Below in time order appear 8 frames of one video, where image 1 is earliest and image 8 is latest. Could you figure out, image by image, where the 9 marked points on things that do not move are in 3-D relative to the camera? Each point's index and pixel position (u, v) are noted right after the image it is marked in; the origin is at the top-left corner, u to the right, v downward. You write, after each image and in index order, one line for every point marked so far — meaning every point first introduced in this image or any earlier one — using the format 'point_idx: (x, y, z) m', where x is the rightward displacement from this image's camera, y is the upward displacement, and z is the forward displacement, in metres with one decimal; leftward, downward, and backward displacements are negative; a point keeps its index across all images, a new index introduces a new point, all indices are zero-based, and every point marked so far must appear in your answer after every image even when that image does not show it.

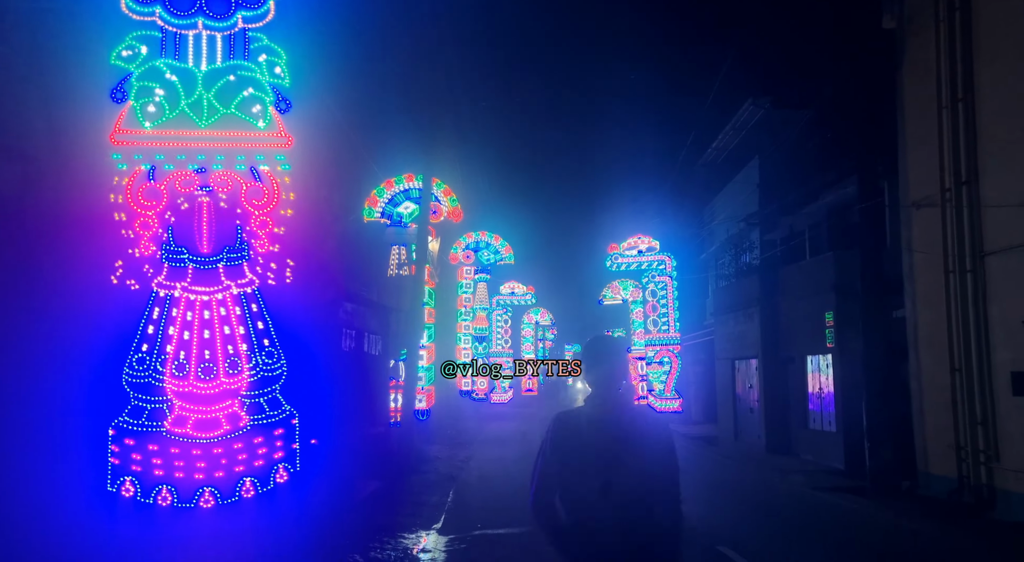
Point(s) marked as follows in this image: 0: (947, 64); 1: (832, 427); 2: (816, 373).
0: (+7.4, +3.7, +11.8) m
1: (+7.9, -3.6, +17.2) m
2: (+8.0, -2.4, +18.1) m
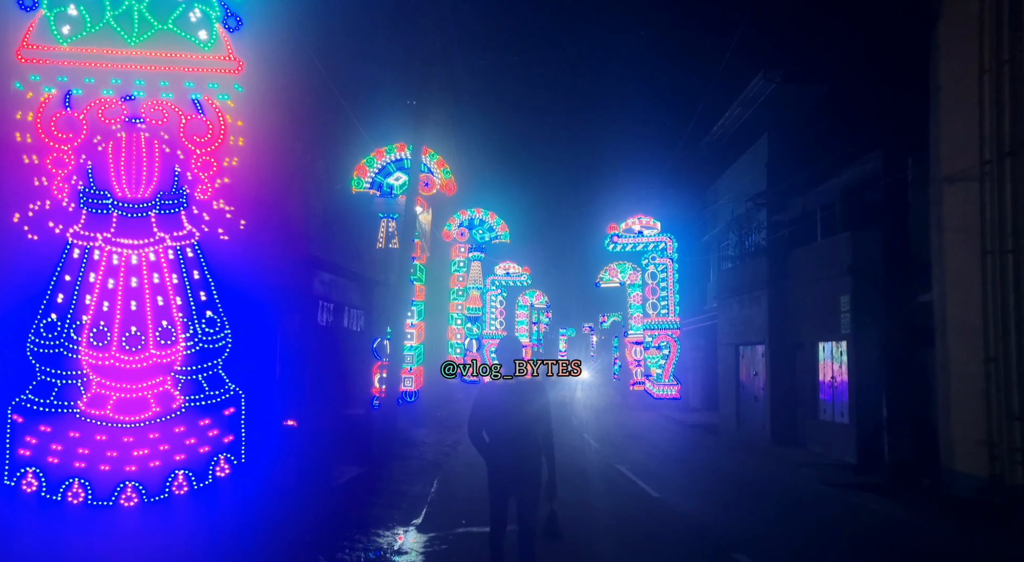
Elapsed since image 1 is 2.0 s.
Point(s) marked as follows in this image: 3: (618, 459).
0: (+7.4, +4.0, +10.7) m
1: (+7.7, -3.2, +16.2) m
2: (+7.8, -2.0, +17.1) m
3: (+2.8, -4.4, +17.4) m
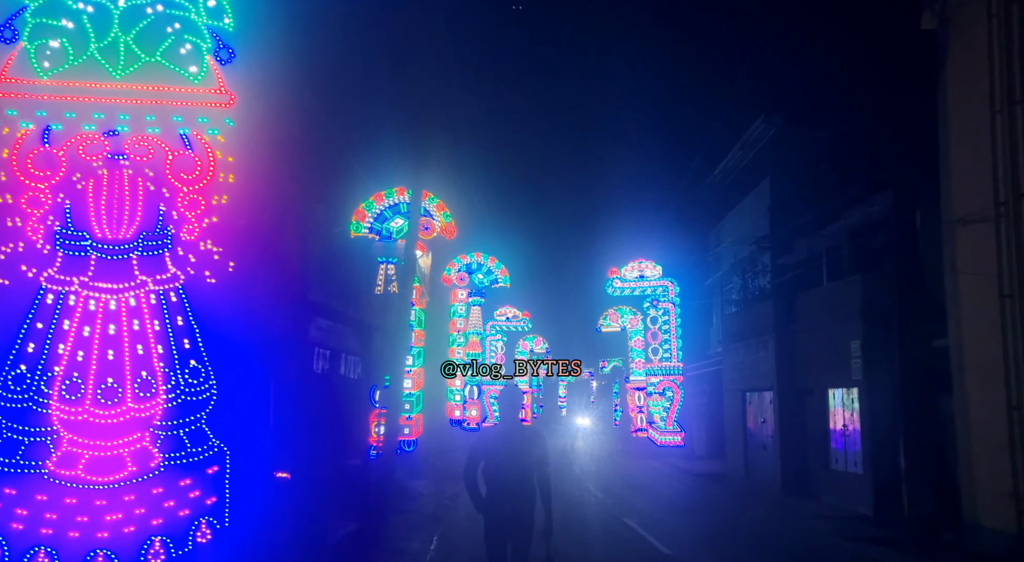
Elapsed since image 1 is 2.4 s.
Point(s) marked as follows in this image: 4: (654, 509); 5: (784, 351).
0: (+7.5, +3.3, +10.6) m
1: (+7.8, -4.2, +15.6) m
2: (+7.8, -3.0, +16.6) m
3: (+2.9, -5.5, +16.7) m
4: (+3.5, -5.7, +17.3) m
5: (+7.5, -1.9, +19.0) m
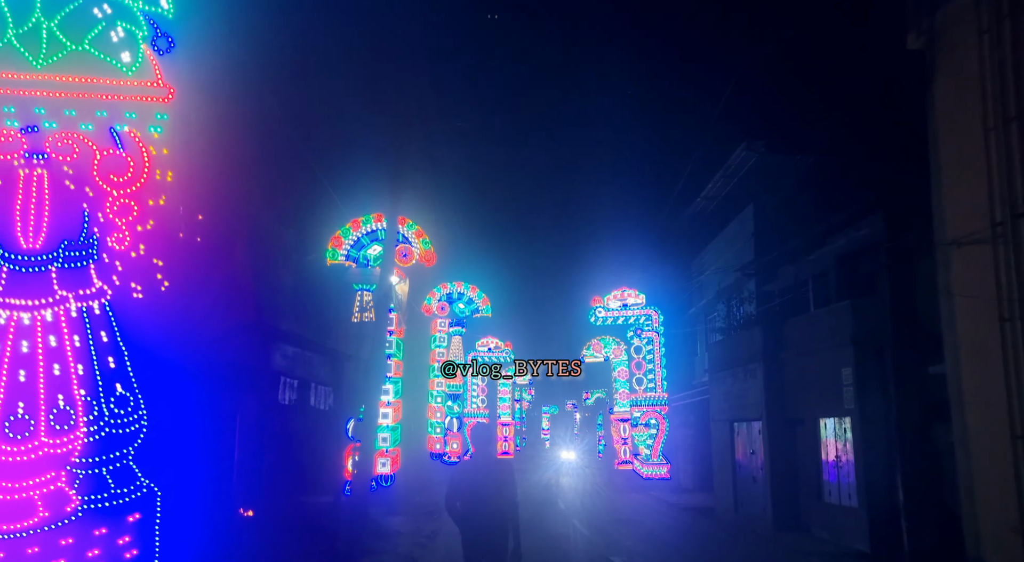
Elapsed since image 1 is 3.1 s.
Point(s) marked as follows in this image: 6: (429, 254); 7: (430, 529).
0: (+7.2, +3.0, +10.3) m
1: (+7.3, -4.8, +15.0) m
2: (+7.4, -3.6, +16.0) m
3: (+2.4, -6.1, +16.0) m
4: (+3.1, -6.3, +16.5) m
5: (+7.0, -2.6, +18.5) m
6: (-2.4, +0.8, +19.8) m
7: (-2.1, -6.3, +17.6) m
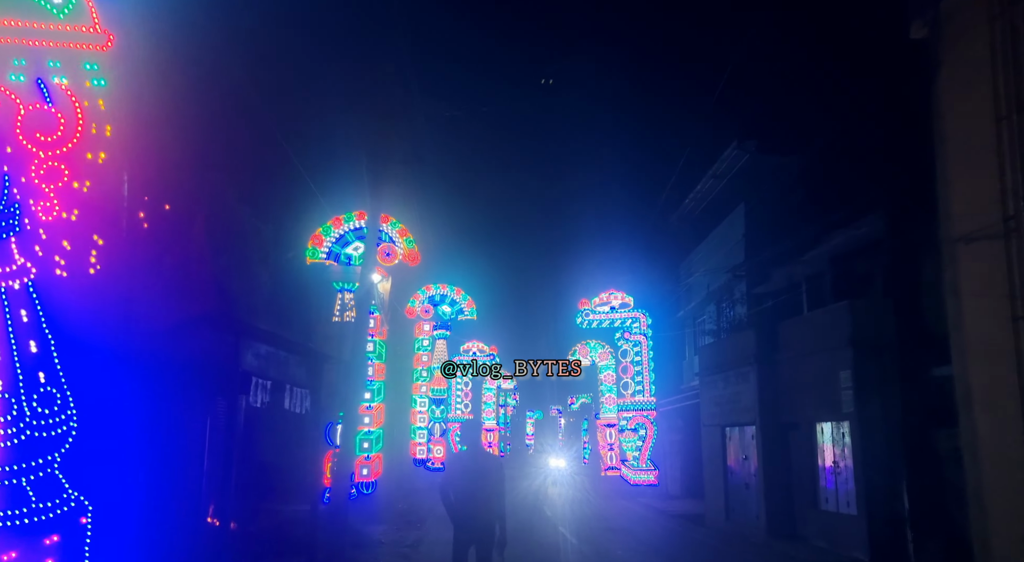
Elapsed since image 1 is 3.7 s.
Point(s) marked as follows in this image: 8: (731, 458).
0: (+7.0, +3.0, +9.9) m
1: (+7.1, -4.8, +14.5) m
2: (+7.1, -3.7, +15.6) m
3: (+2.1, -6.1, +15.4) m
4: (+2.8, -6.3, +15.9) m
5: (+6.6, -2.7, +18.1) m
6: (-2.7, +0.8, +19.1) m
7: (-2.4, -6.2, +16.9) m
8: (+6.2, -5.0, +19.6) m
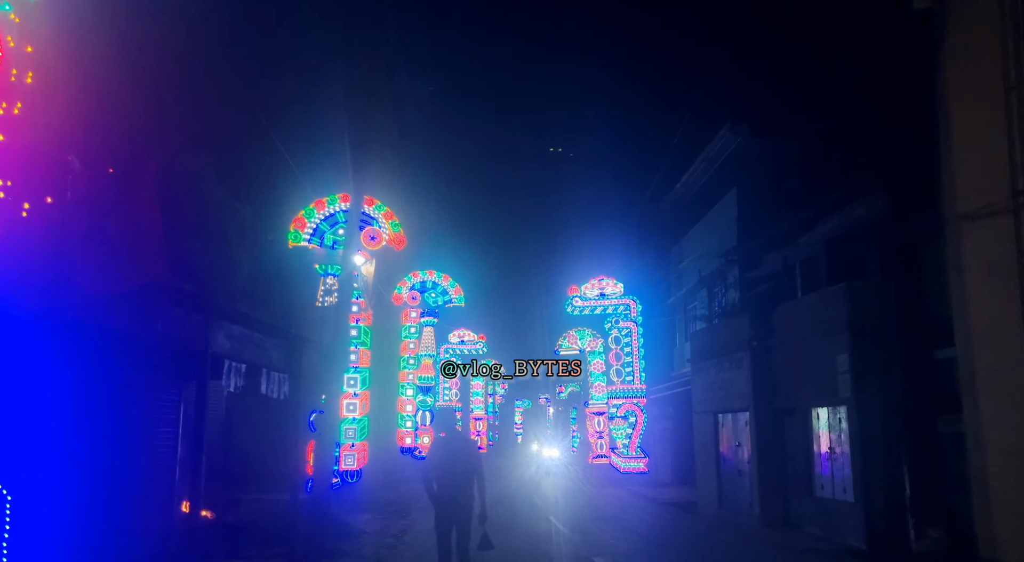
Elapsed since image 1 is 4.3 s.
0: (+6.9, +3.3, +9.4) m
1: (+6.8, -4.4, +14.2) m
2: (+6.8, -3.3, +15.2) m
3: (+1.9, -5.7, +15.0) m
4: (+2.5, -5.9, +15.5) m
5: (+6.3, -2.2, +17.7) m
6: (-3.0, +1.2, +18.6) m
7: (-2.7, -5.8, +16.4) m
8: (+5.9, -4.5, +19.3) m
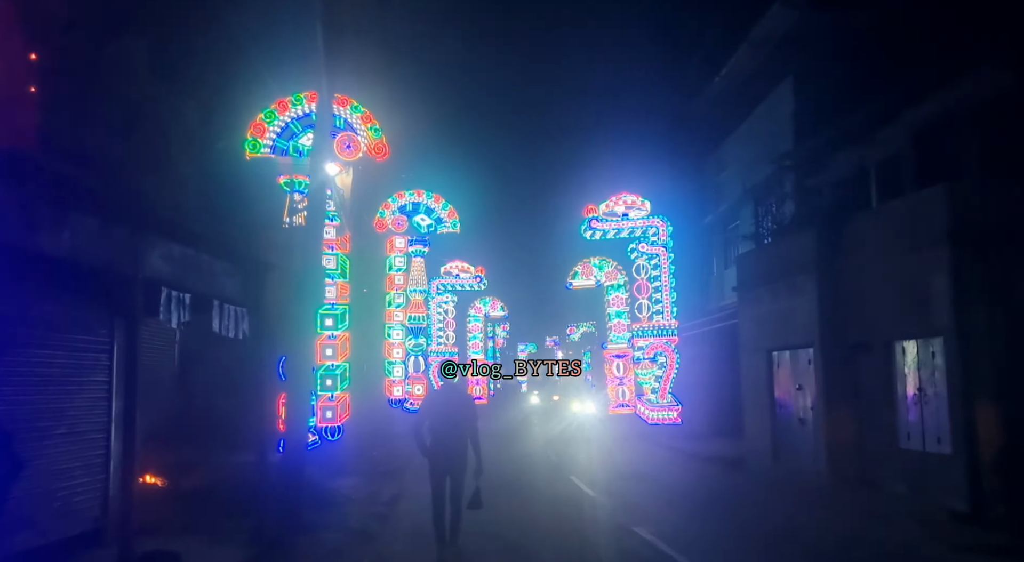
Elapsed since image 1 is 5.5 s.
0: (+6.9, +4.6, +5.8) m
1: (+7.1, -2.7, +11.2) m
2: (+7.1, -1.5, +12.1) m
3: (+2.2, -4.1, +12.1) m
4: (+2.8, -4.2, +12.6) m
5: (+6.6, -0.3, +14.5) m
6: (-2.8, +3.0, +15.2) m
7: (-2.4, -4.1, +13.6) m
8: (+6.2, -2.5, +16.2) m
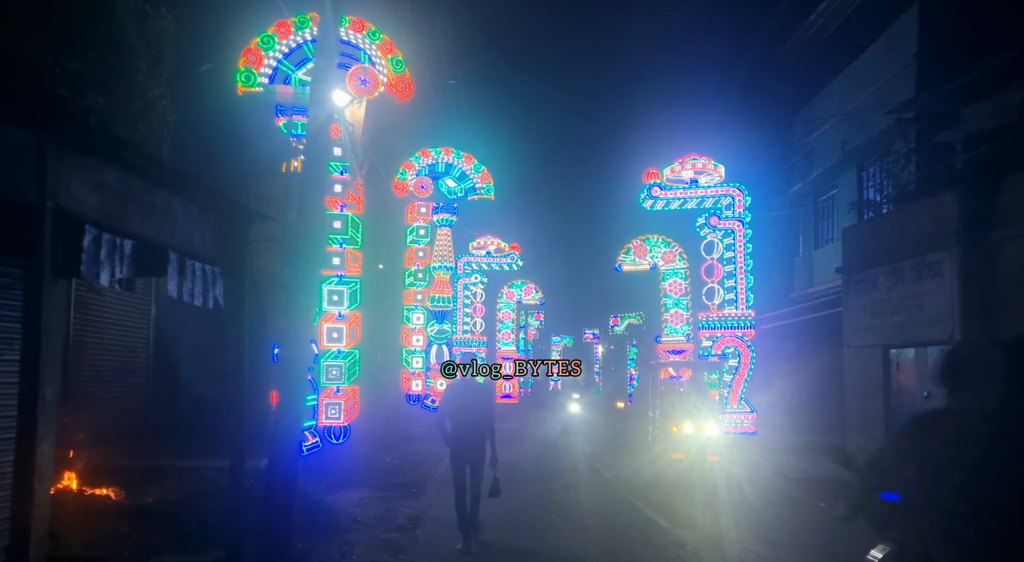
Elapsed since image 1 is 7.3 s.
0: (+7.6, +4.8, +2.5) m
1: (+7.8, -2.4, +7.9) m
2: (+7.8, -1.2, +8.8) m
3: (+2.9, -3.7, +9.0) m
4: (+3.5, -3.8, +9.6) m
5: (+7.4, 0.0, +11.2) m
6: (-1.9, +3.6, +12.2) m
7: (-1.6, -3.6, +10.7) m
8: (+7.1, -2.1, +13.0) m
